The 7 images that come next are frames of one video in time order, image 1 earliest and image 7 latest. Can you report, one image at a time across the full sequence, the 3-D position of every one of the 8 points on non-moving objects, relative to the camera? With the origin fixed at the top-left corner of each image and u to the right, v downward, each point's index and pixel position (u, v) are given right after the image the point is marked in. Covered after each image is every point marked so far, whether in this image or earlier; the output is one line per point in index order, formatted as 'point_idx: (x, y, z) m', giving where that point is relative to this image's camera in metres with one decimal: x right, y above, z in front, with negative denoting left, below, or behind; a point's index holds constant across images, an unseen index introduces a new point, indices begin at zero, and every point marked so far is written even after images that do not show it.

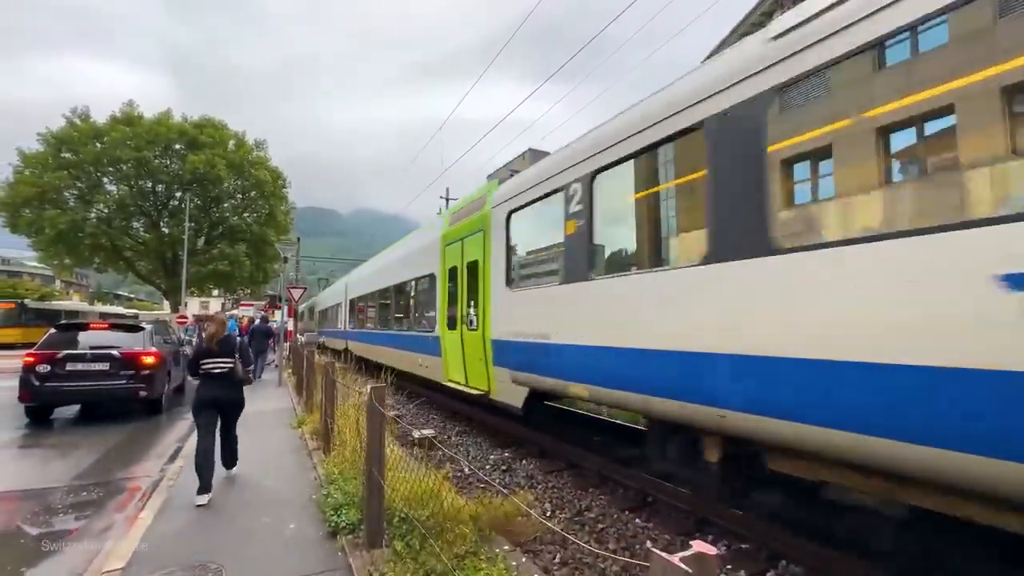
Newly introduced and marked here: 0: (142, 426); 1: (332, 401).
0: (-5.7, -2.1, +9.8) m
1: (-2.0, -1.3, +7.0) m
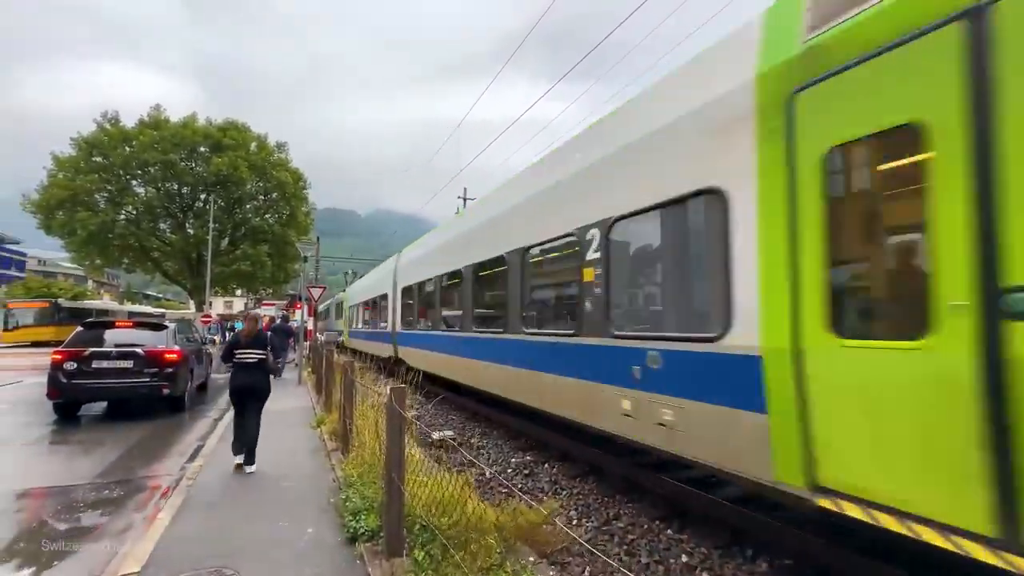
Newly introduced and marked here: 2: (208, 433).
0: (-5.4, -2.1, +9.8) m
1: (-1.8, -1.2, +6.9) m
2: (-4.3, -2.1, +8.9) m
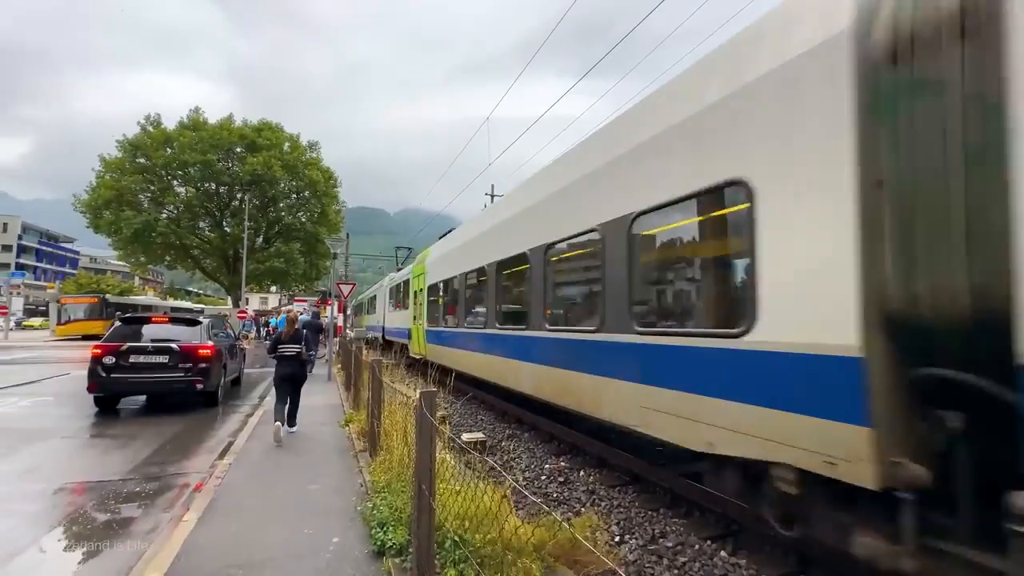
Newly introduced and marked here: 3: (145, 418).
0: (-4.9, -2.0, +9.7) m
1: (-1.4, -1.2, +6.7) m
2: (-3.9, -2.0, +8.8) m
3: (-5.6, -2.0, +9.5) m
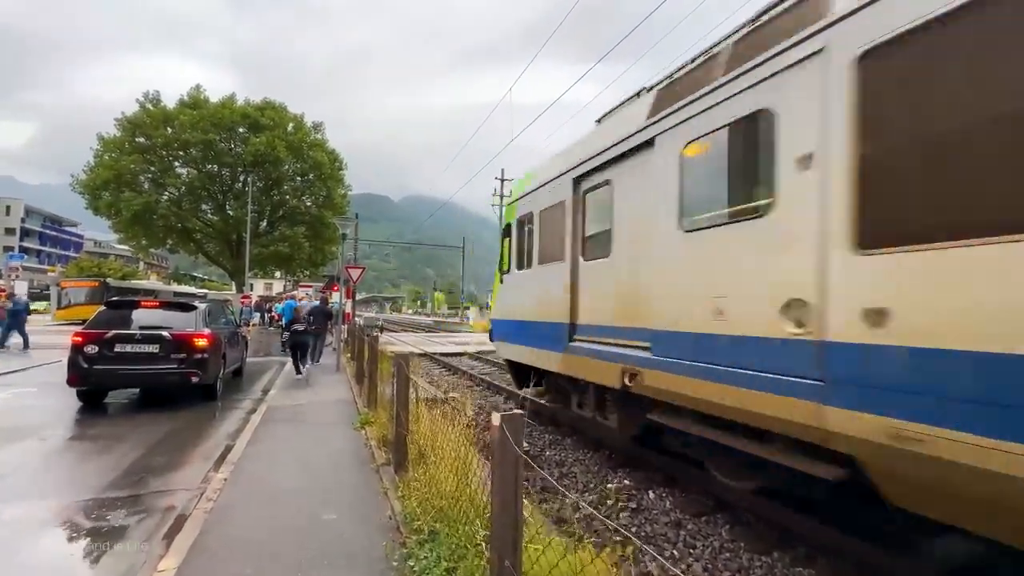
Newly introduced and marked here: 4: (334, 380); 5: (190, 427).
0: (-4.4, -1.8, +8.6) m
1: (-1.0, -1.0, +5.6) m
2: (-3.4, -1.8, +7.8) m
3: (-5.2, -1.7, +8.5) m
4: (-3.5, -1.8, +12.4) m
5: (-4.1, -1.8, +8.0) m
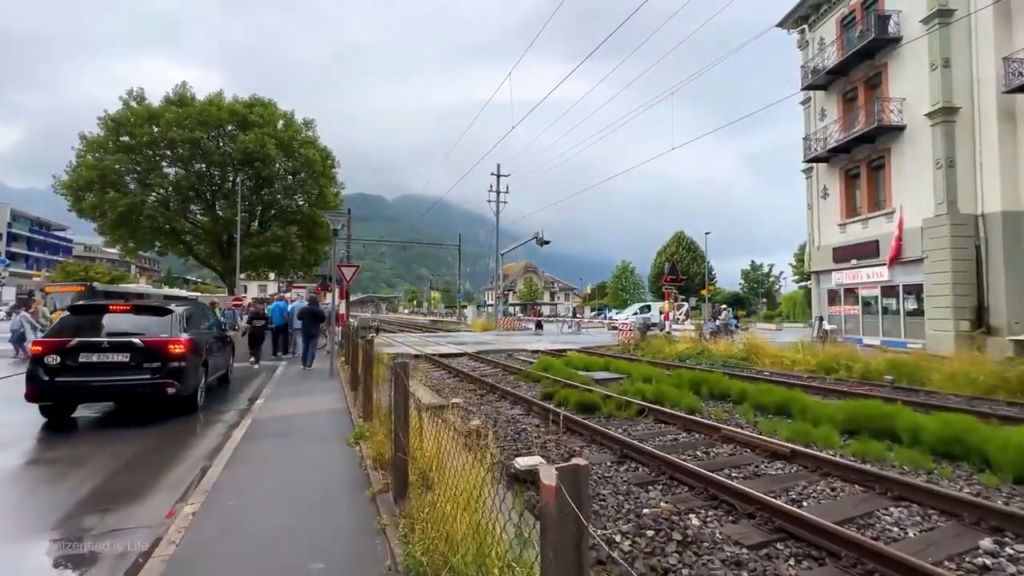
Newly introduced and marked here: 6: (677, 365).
0: (-4.3, -1.8, +7.8) m
1: (-0.8, -1.0, +4.7) m
2: (-3.3, -1.8, +6.9) m
3: (-5.0, -1.8, +7.6) m
4: (-3.4, -1.8, +11.6) m
5: (-4.0, -1.8, +7.1) m
6: (+4.4, -2.0, +16.5) m
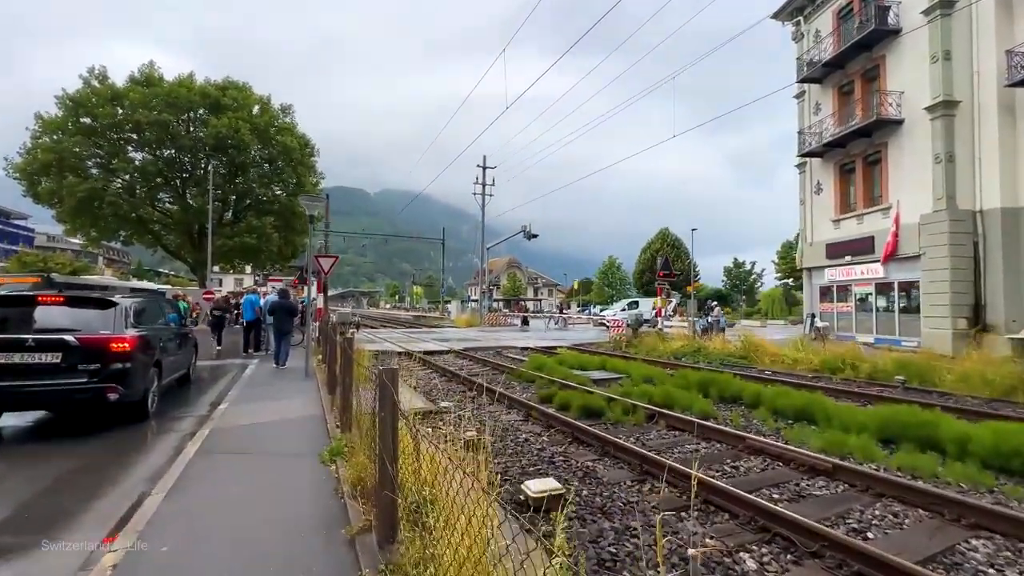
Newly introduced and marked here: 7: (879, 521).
0: (-4.3, -1.7, +6.7) m
1: (-0.7, -0.9, +3.7) m
2: (-3.2, -1.7, +5.8) m
3: (-5.0, -1.6, +6.5) m
4: (-3.5, -1.7, +10.5) m
5: (-3.9, -1.7, +6.0) m
6: (+4.1, -1.9, +15.6) m
7: (+3.0, -1.9, +5.1) m
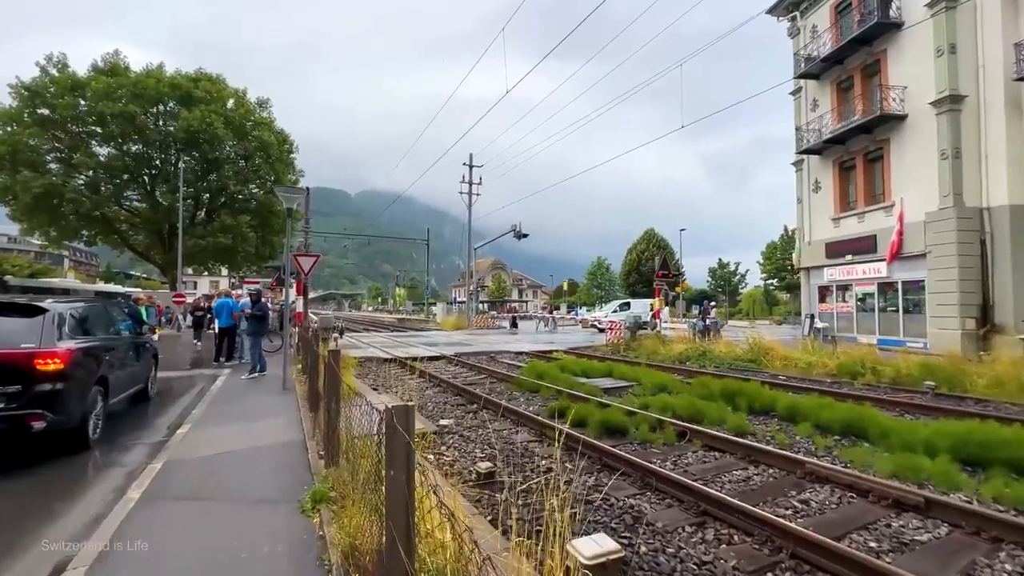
0: (-4.0, -1.7, +5.3) m
1: (-0.4, -0.9, +2.5) m
2: (-3.0, -1.7, +4.5) m
3: (-4.8, -1.6, +5.1) m
4: (-3.4, -1.7, +9.2) m
5: (-3.7, -1.7, +4.7) m
6: (+4.1, -1.9, +14.6) m
7: (+3.2, -1.9, +4.0) m
